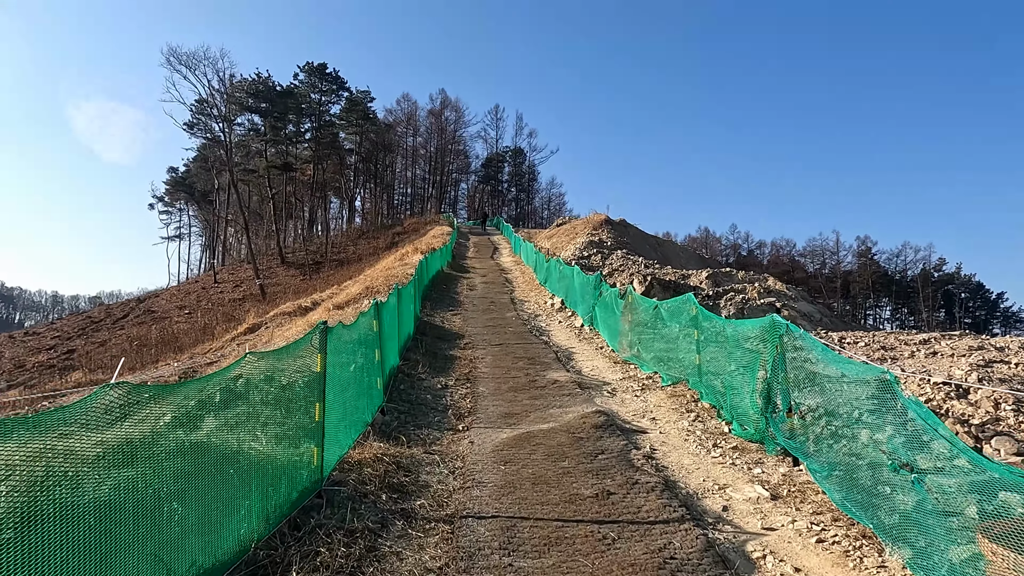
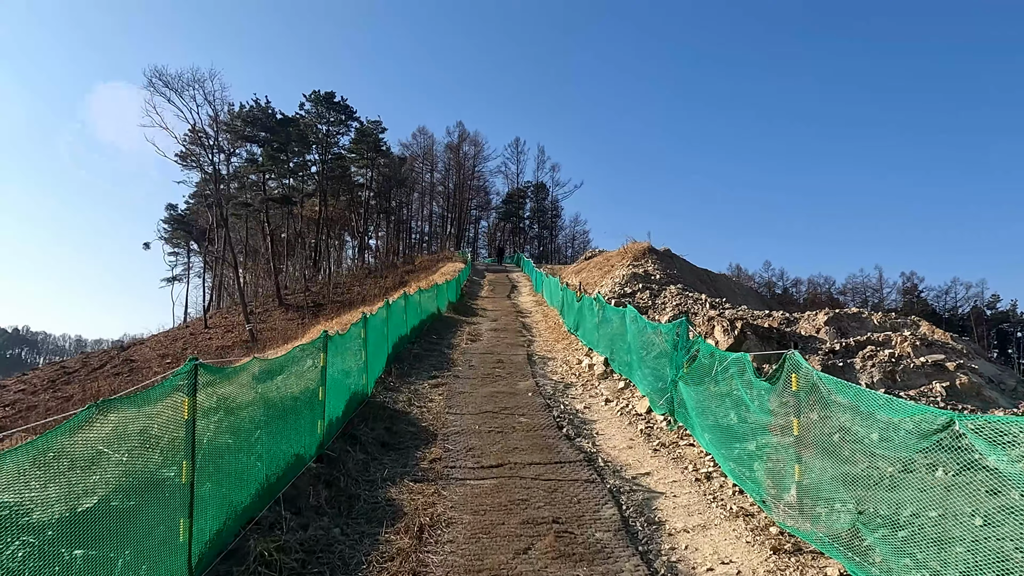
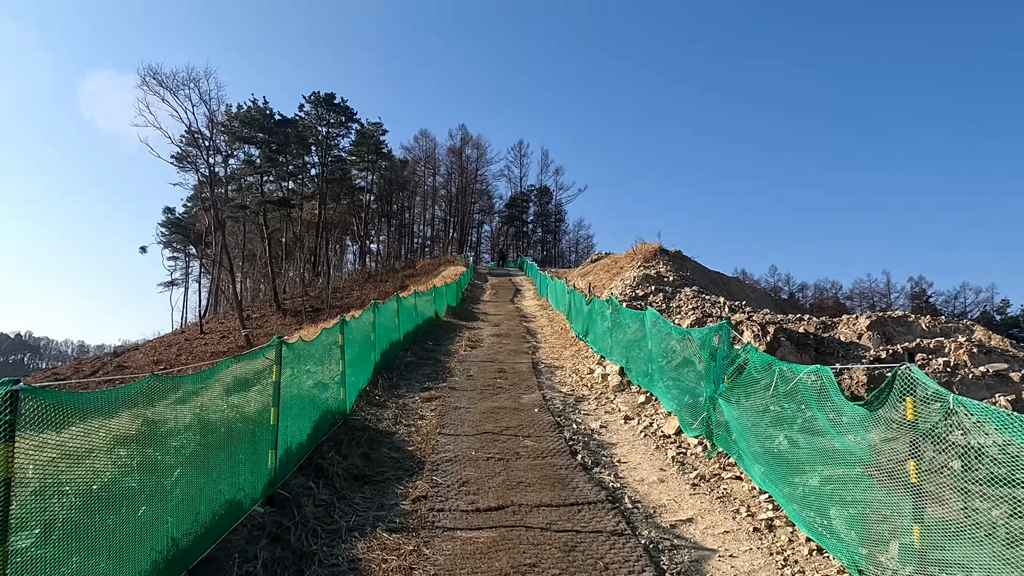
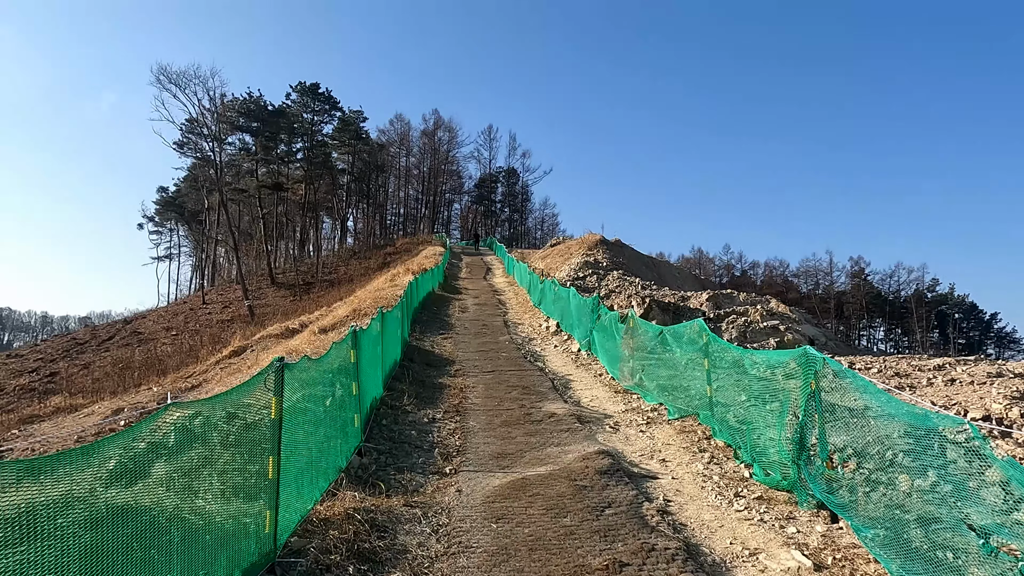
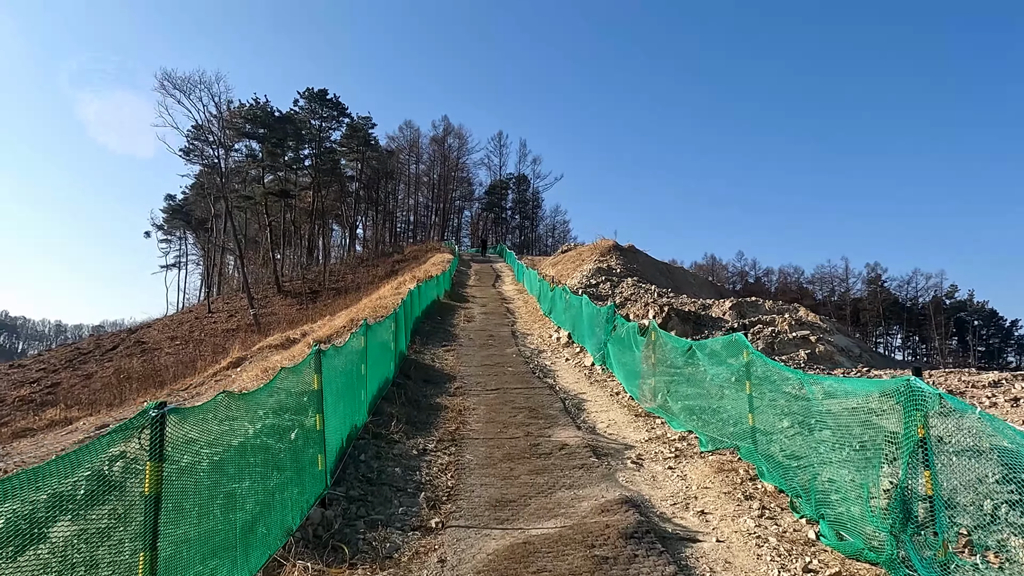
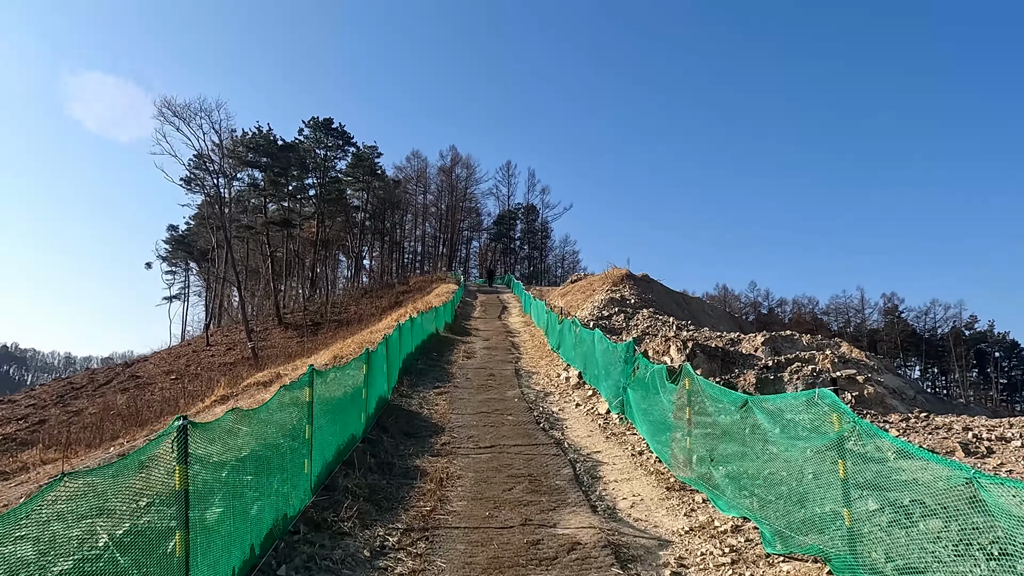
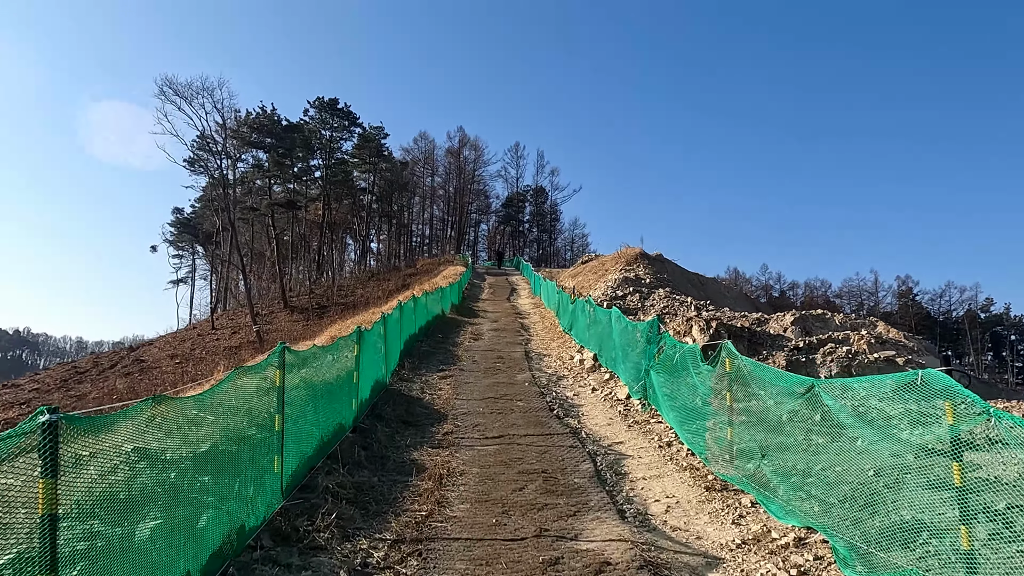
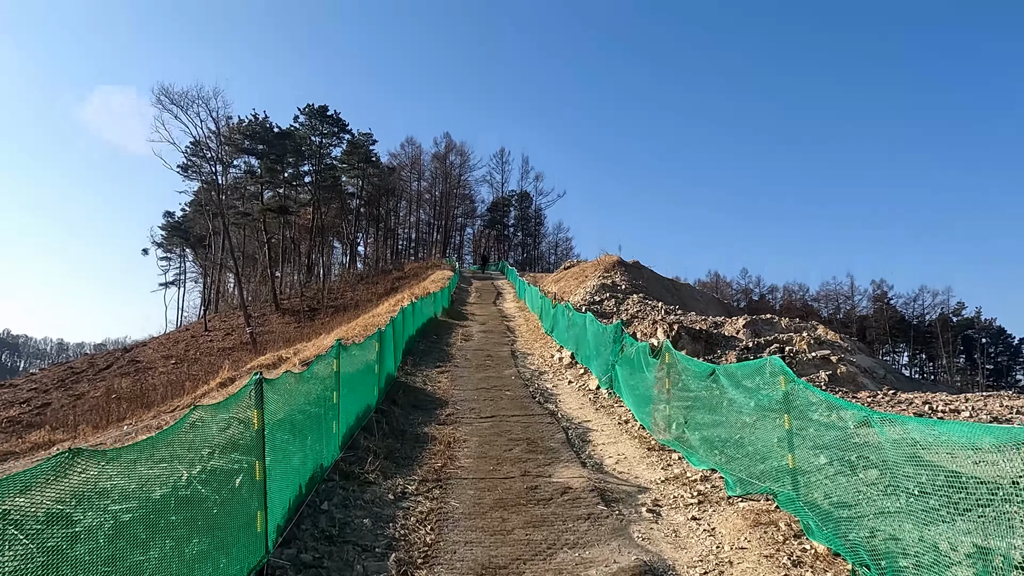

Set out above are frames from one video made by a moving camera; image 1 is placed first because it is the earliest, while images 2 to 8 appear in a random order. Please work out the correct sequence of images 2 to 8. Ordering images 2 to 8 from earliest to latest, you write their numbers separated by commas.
4, 5, 8, 6, 7, 2, 3
